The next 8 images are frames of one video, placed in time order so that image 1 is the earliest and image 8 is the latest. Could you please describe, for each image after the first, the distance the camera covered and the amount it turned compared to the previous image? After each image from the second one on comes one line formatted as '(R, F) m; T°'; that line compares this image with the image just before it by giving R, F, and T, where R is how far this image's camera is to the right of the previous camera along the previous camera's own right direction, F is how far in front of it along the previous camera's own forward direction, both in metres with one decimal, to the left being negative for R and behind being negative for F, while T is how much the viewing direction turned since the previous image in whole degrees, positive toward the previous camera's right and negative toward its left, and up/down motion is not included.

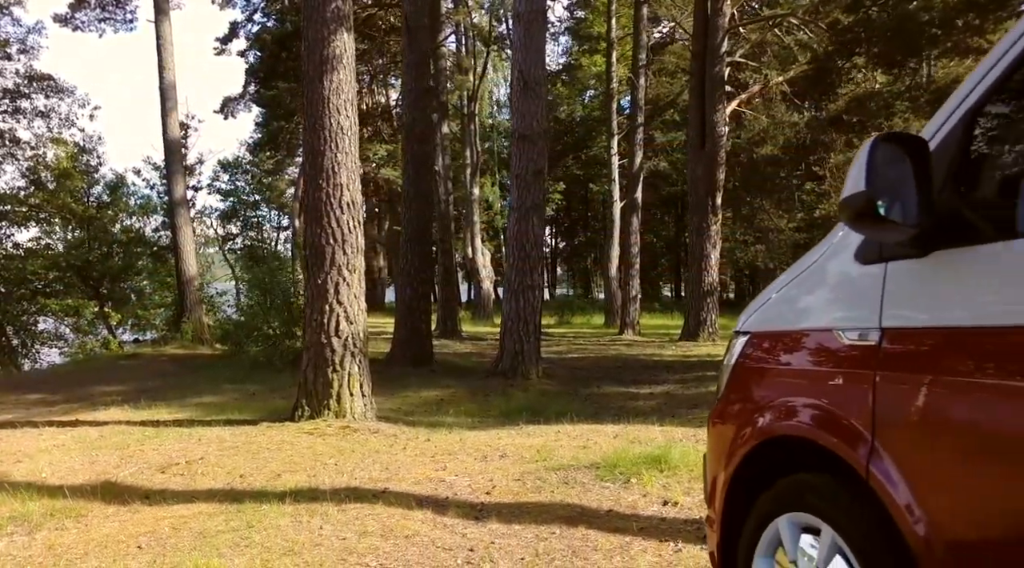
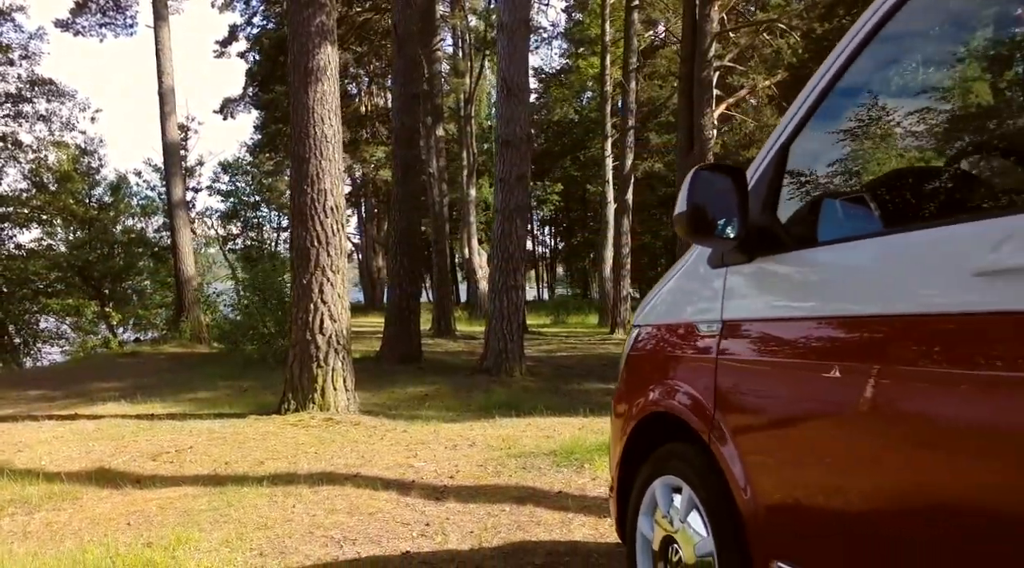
(+0.3, -0.4) m; 0°
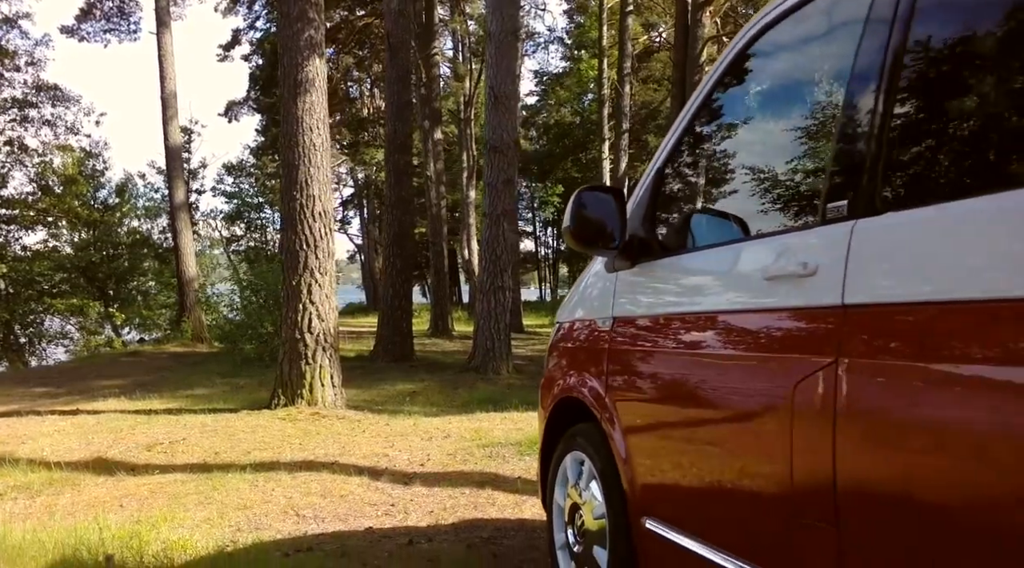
(+0.3, -0.4) m; 0°
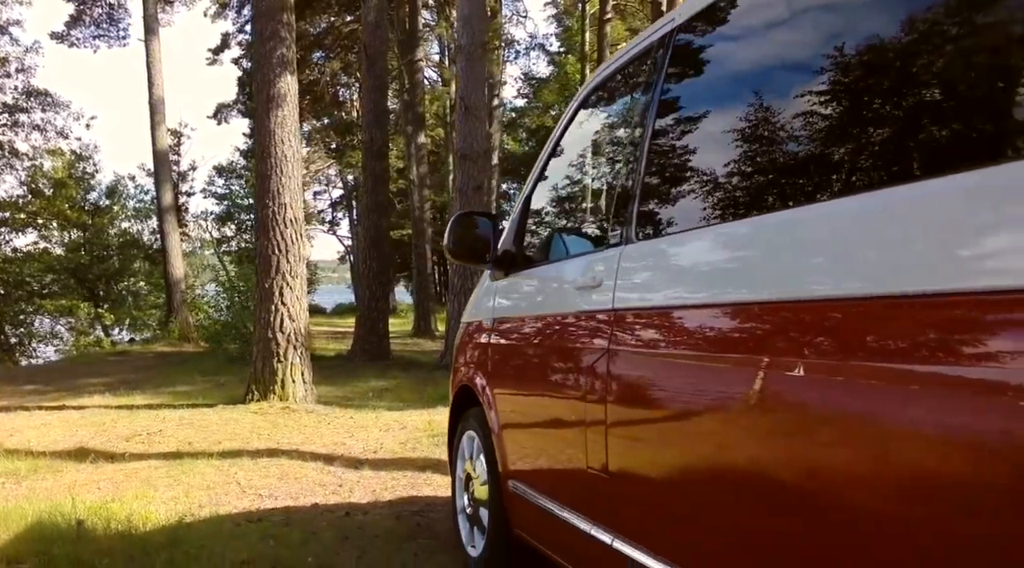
(+0.4, -0.6) m; 0°
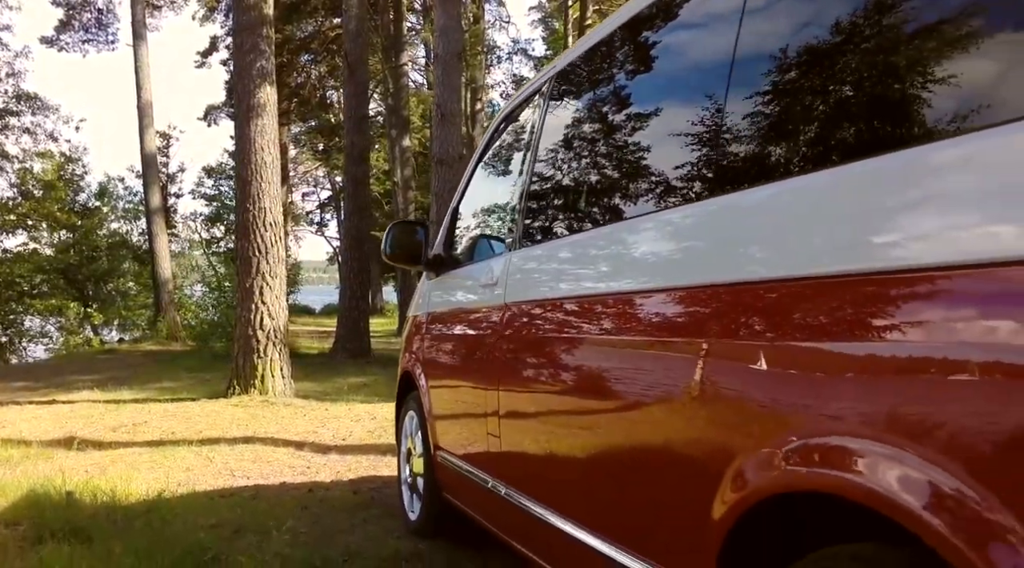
(+0.3, -0.6) m; +1°
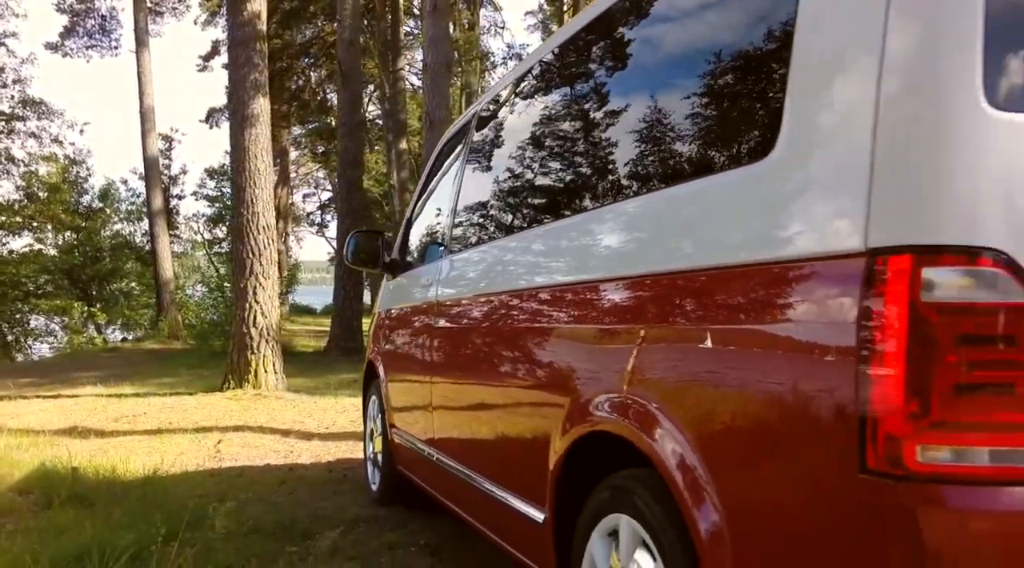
(+0.3, -0.6) m; 0°
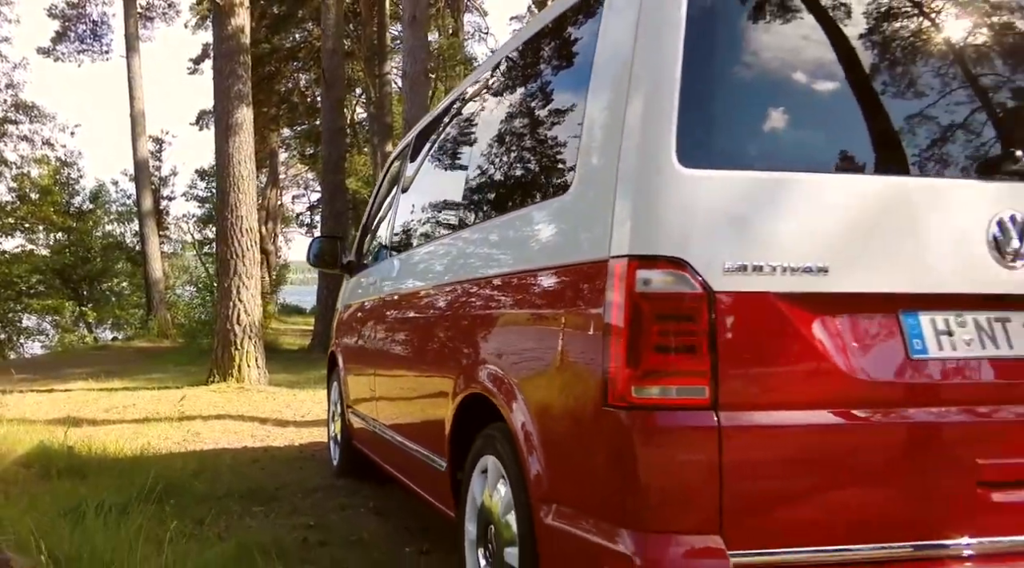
(+0.3, -0.6) m; +1°
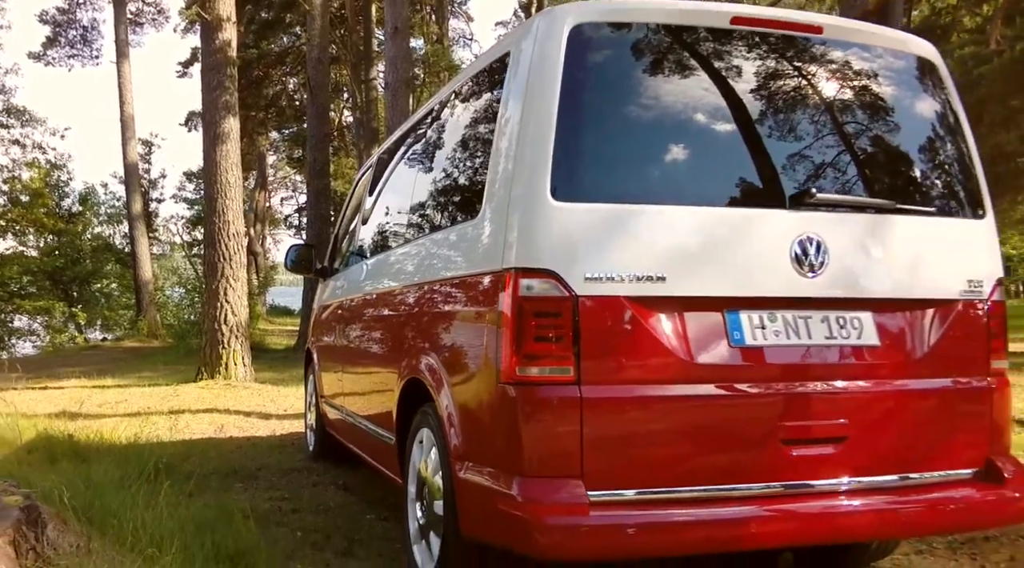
(+0.2, -0.6) m; +1°
